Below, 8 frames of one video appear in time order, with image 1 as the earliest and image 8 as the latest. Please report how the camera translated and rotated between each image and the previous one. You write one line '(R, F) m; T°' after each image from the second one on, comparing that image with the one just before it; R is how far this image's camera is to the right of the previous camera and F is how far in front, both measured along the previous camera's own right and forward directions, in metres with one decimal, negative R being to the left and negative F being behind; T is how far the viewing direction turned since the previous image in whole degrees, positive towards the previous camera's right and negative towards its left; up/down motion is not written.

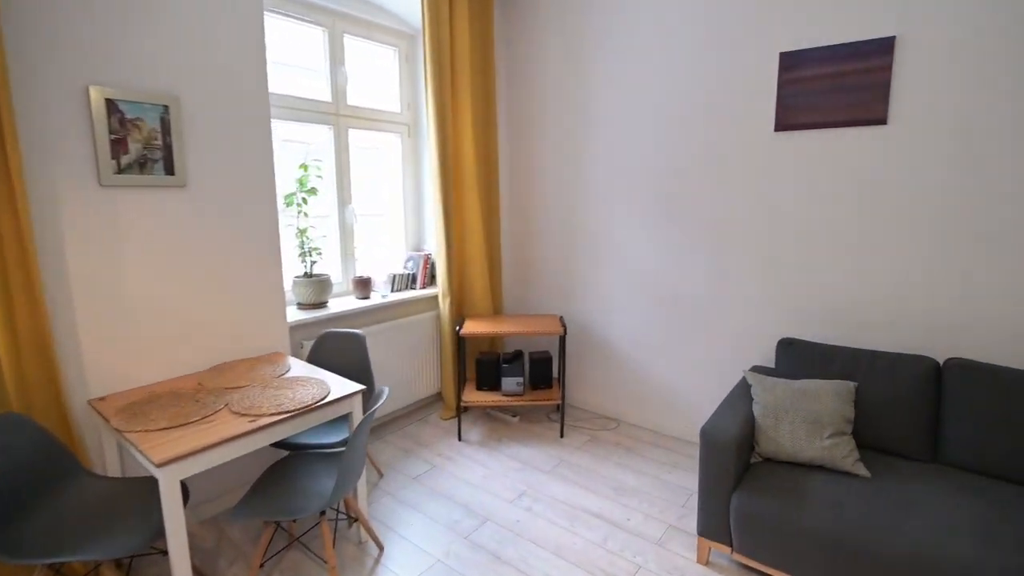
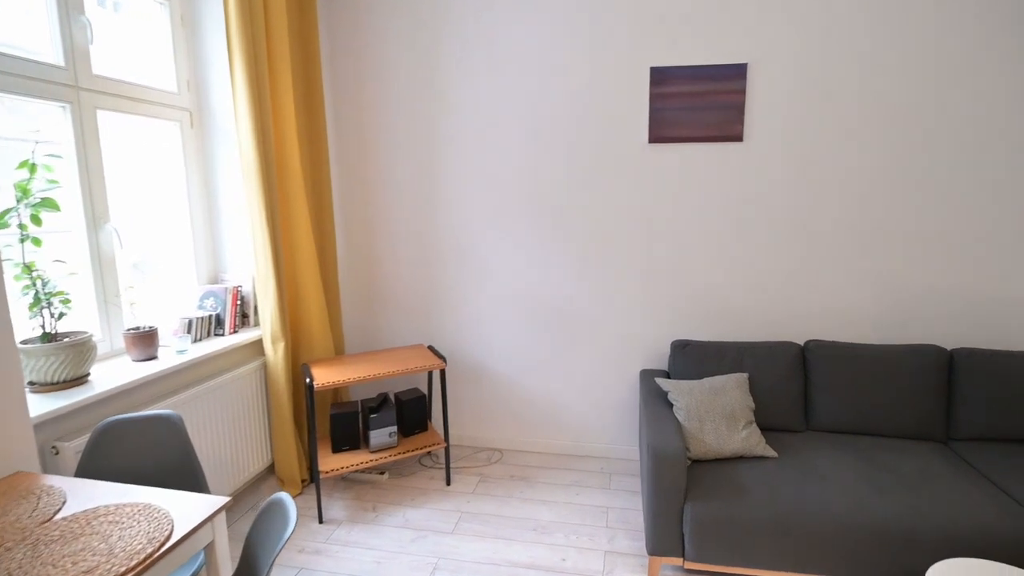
(-0.6, +0.6) m; +27°
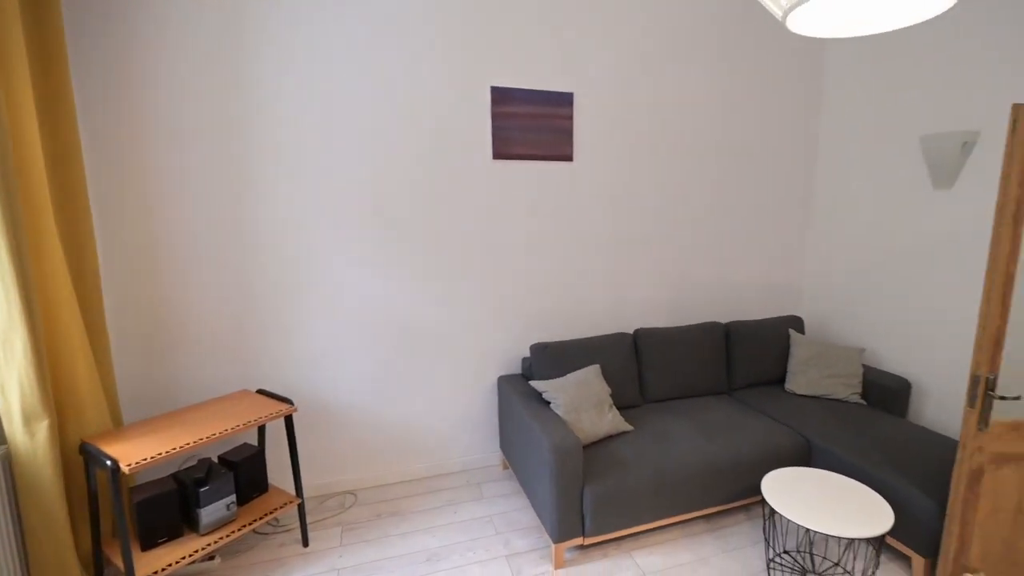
(-0.6, +0.2) m; +28°
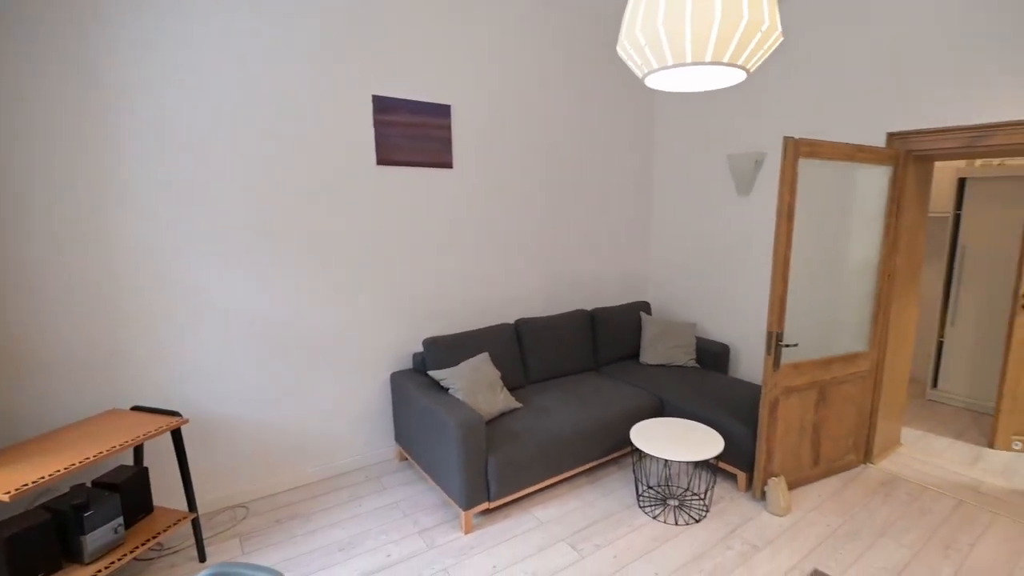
(-0.2, -0.2) m; +15°
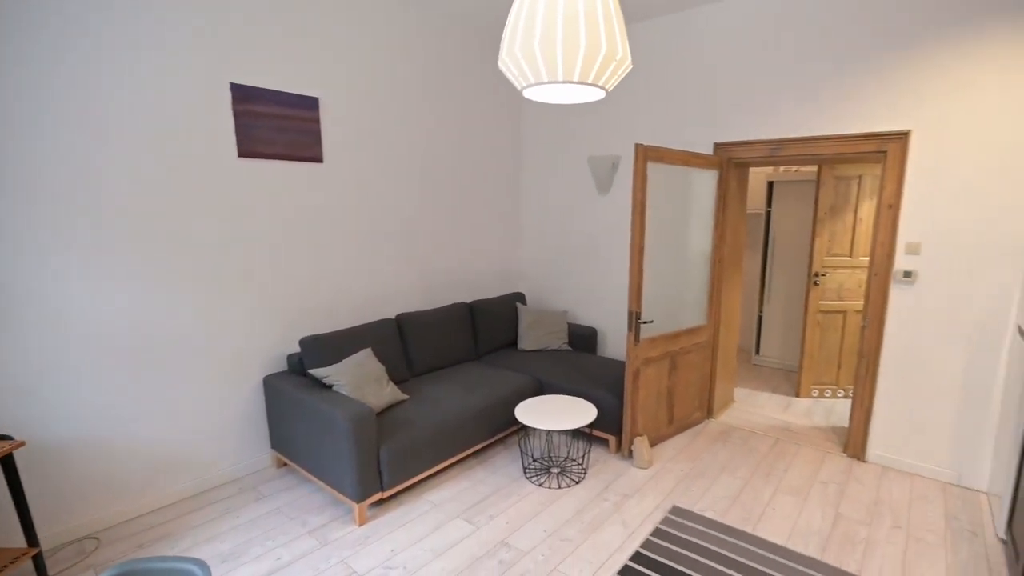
(-0.1, -0.1) m; +14°
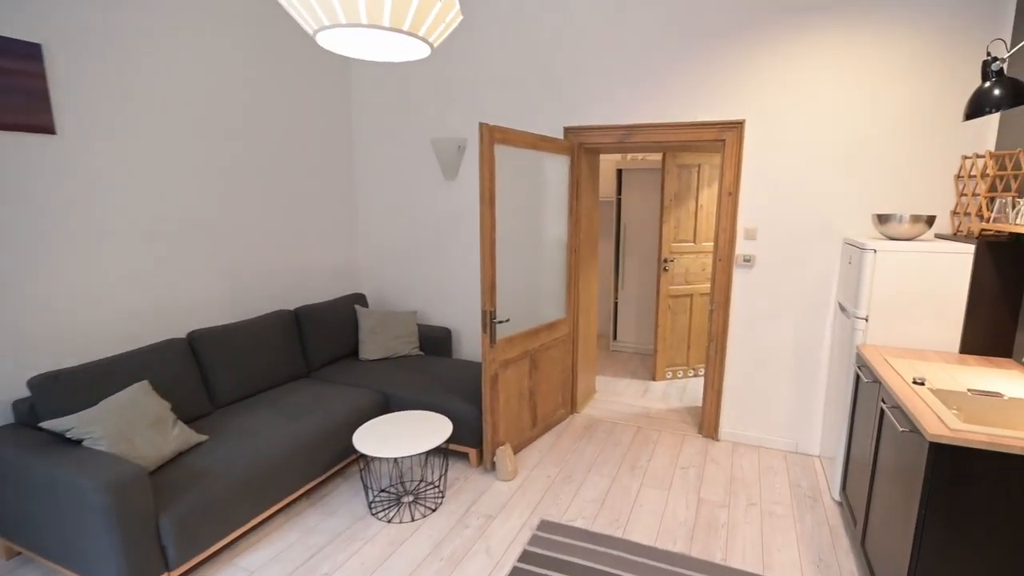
(+0.2, +0.3) m; +15°
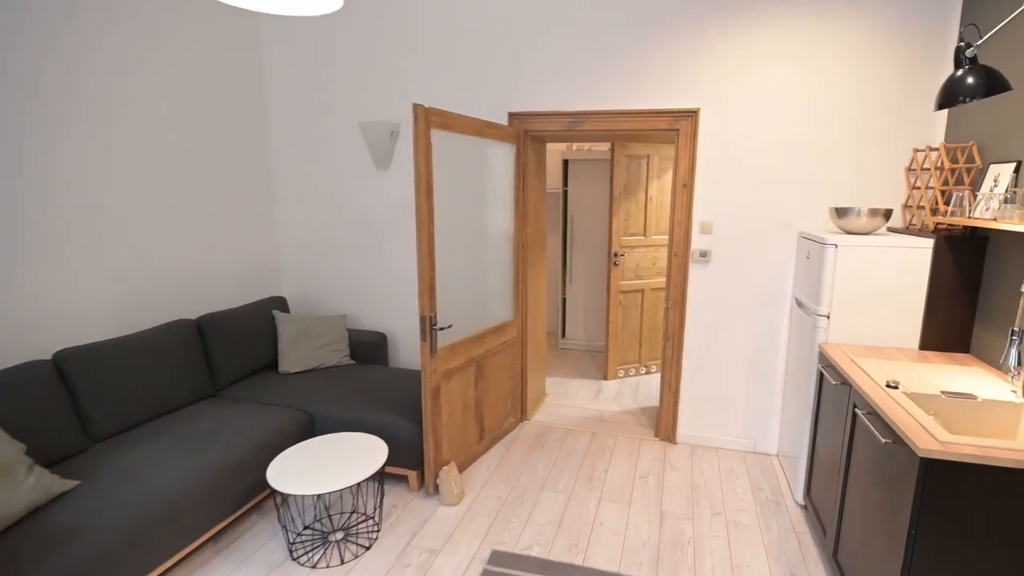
(0.0, +0.3) m; +6°
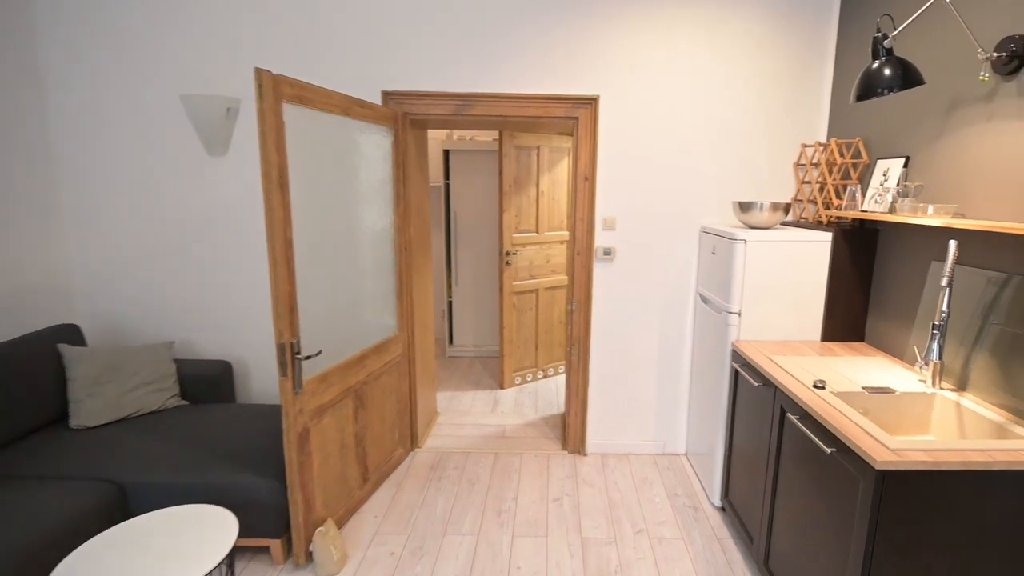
(-0.1, +0.4) m; +14°
